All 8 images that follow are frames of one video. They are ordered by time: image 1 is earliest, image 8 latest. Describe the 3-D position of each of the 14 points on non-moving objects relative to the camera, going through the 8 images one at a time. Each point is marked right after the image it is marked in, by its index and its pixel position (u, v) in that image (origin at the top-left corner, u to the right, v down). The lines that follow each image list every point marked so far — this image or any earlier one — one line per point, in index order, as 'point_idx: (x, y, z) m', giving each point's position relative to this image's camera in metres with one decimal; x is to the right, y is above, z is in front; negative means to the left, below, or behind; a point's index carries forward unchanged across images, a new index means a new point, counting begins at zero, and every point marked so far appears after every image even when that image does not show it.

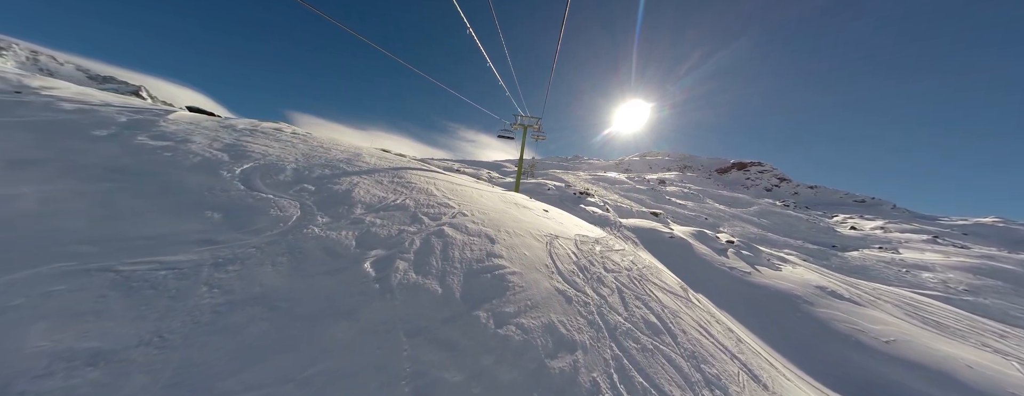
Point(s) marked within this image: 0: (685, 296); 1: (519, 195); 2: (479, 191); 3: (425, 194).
0: (+7.8, -4.4, +10.0) m
1: (+0.4, +0.1, +14.4) m
2: (-1.8, +0.4, +11.5) m
3: (-3.4, +0.2, +8.3) m
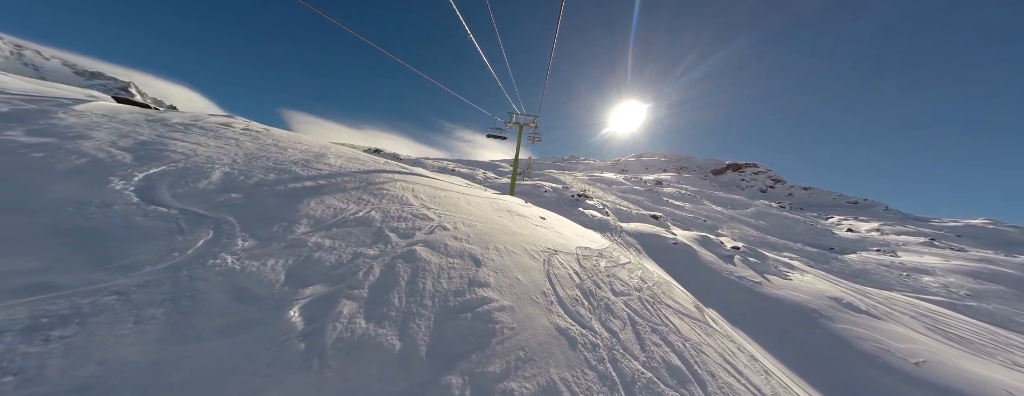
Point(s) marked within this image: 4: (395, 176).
0: (+7.5, -4.8, +8.7) m
1: (+0.1, -0.3, +13.1) m
2: (-2.1, +0.1, +10.1) m
3: (-3.6, -0.2, +6.9) m
4: (-4.7, +0.9, +8.8) m
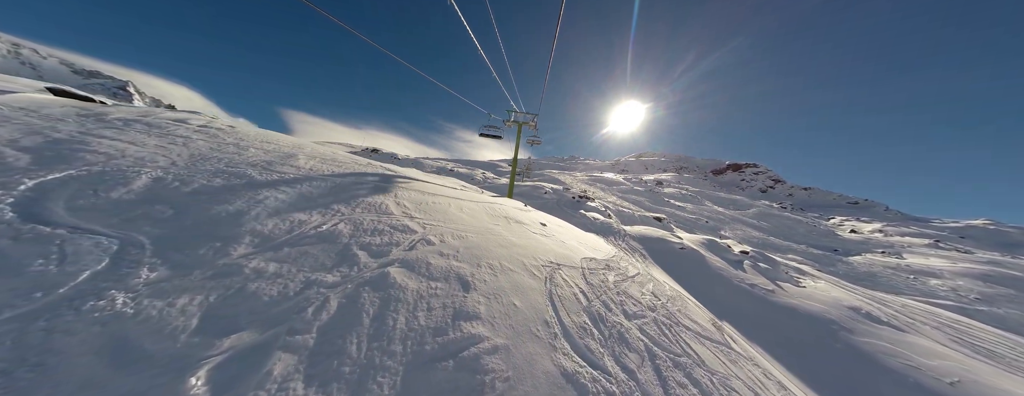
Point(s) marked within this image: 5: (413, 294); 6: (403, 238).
0: (+7.4, -5.0, +7.7) m
1: (0.0, -0.5, +12.1) m
2: (-2.2, -0.1, +9.1) m
3: (-3.7, -0.4, +5.9) m
4: (-4.8, +0.7, +7.8) m
5: (-1.9, -1.9, +4.3) m
6: (-2.7, -1.0, +5.5) m
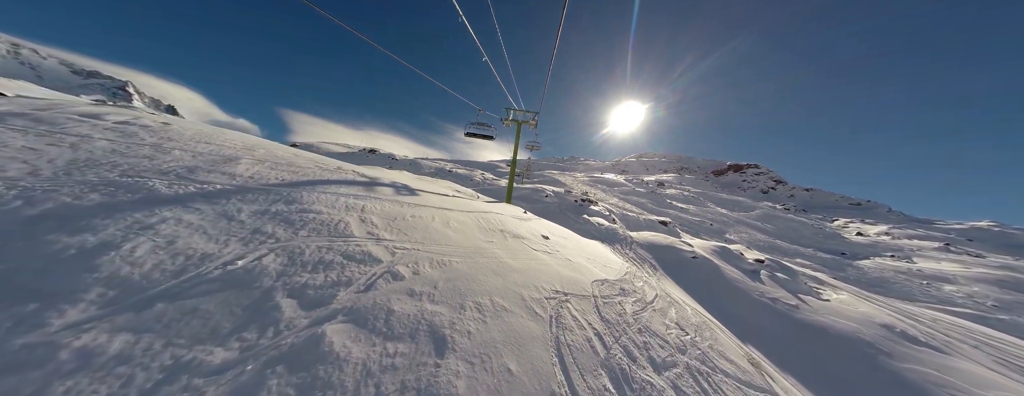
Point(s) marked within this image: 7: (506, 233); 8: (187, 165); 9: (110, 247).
0: (+7.3, -5.4, +6.3) m
1: (-0.1, -0.9, +10.6) m
2: (-2.3, -0.5, +7.7) m
3: (-3.8, -0.8, +4.5) m
4: (-4.9, +0.3, +6.4) m
5: (-2.0, -2.2, +2.9) m
6: (-2.8, -1.4, +4.1) m
7: (-0.2, -1.3, +8.2) m
8: (-7.2, +0.8, +4.9) m
9: (-5.5, -0.7, +3.1) m
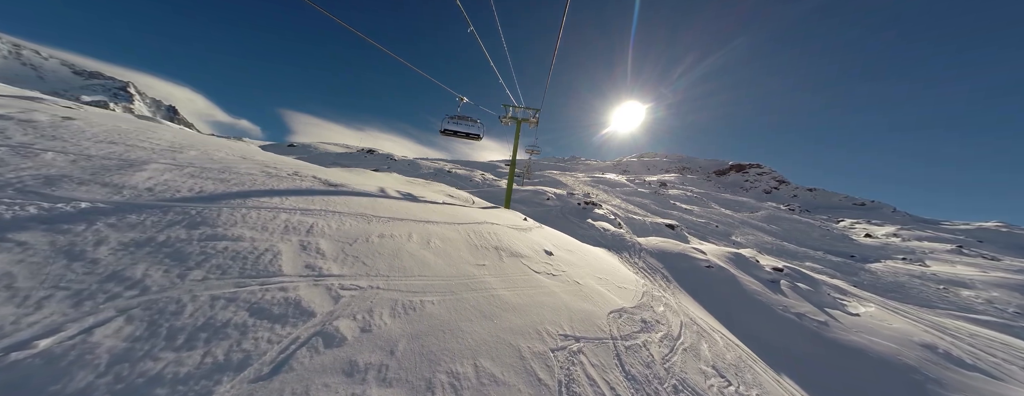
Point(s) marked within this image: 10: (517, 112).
0: (+7.2, -5.7, +4.9) m
1: (-0.2, -1.2, +9.3) m
2: (-2.4, -0.8, +6.3) m
3: (-3.9, -1.1, +3.1) m
4: (-5.0, 0.0, +5.0) m
5: (-2.1, -2.6, +1.5) m
6: (-2.9, -1.7, +2.7) m
7: (-0.3, -1.6, +6.8) m
8: (-7.3, +0.4, +3.5) m
9: (-5.6, -1.0, +1.7) m
10: (+0.3, +7.4, +19.0) m
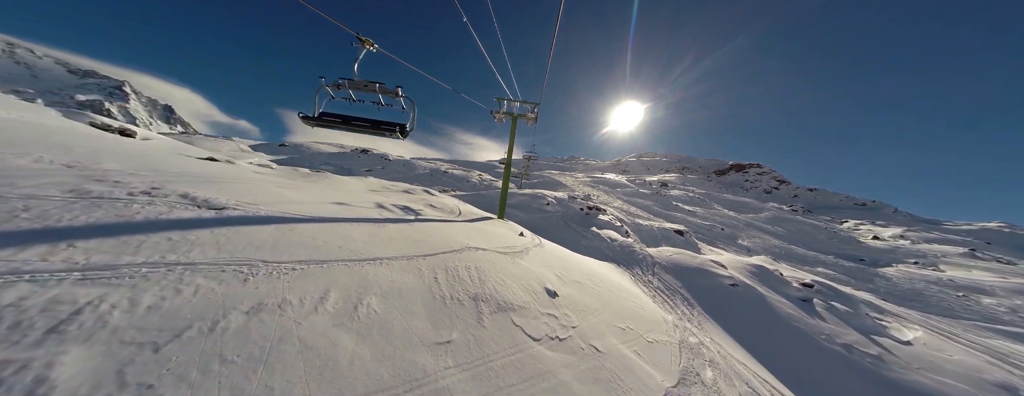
0: (+6.9, -6.3, +2.7) m
1: (-0.5, -1.7, +7.0) m
2: (-2.7, -1.4, +4.1) m
3: (-4.2, -1.6, +0.9) m
4: (-5.3, -0.6, +2.8) m
5: (-2.4, -3.1, -0.7) m
6: (-3.2, -2.2, +0.5) m
7: (-0.6, -2.2, +4.6) m
8: (-7.6, -0.1, +1.3) m
9: (-5.9, -1.6, -0.5) m
10: (0.0, +6.8, +16.7) m
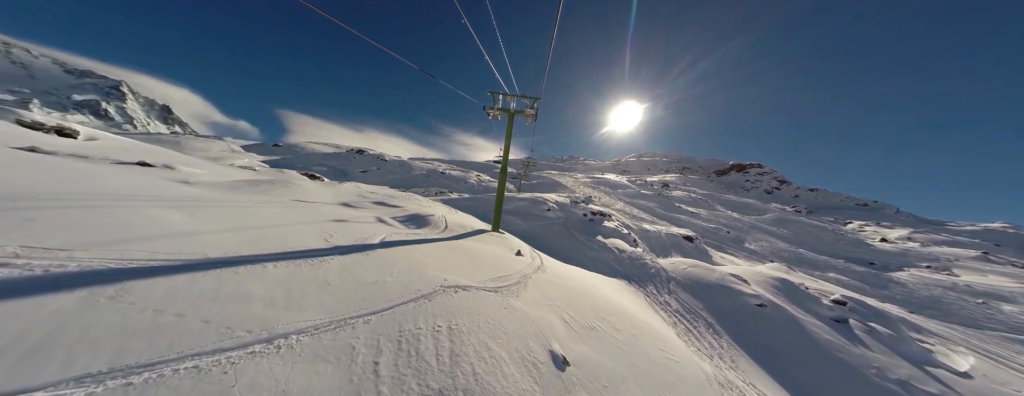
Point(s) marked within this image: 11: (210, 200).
0: (+6.8, -6.8, +0.9) m
1: (-0.7, -2.2, +5.2) m
2: (-2.9, -1.9, +2.3) m
3: (-4.4, -2.1, -0.9) m
4: (-5.5, -1.1, +1.0) m
5: (-2.5, -3.6, -2.5) m
6: (-3.4, -2.7, -1.3) m
7: (-0.8, -2.7, +2.8) m
8: (-7.8, -0.6, -0.5) m
9: (-6.1, -2.1, -2.3) m
10: (-0.2, +6.3, +14.9) m
11: (-8.9, 0.0, +6.5) m
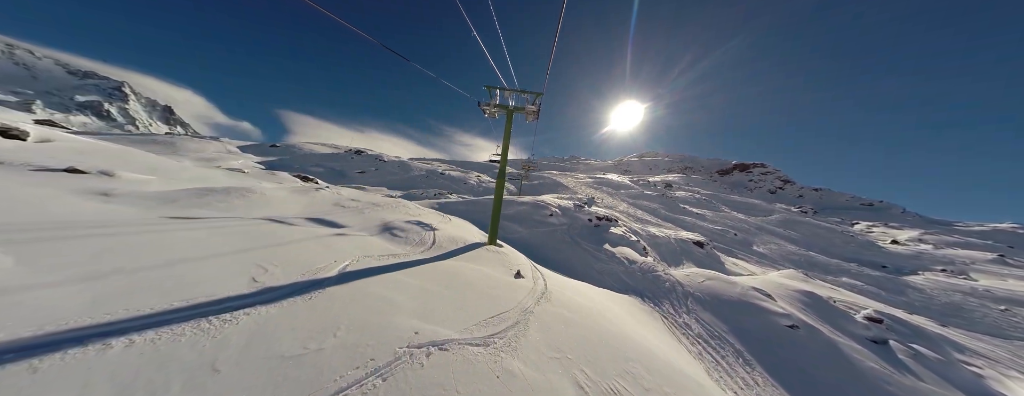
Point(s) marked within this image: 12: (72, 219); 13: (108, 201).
0: (+6.7, -7.1, -0.5) m
1: (-0.8, -2.6, +3.8) m
2: (-2.9, -2.3, +0.9) m
3: (-4.5, -2.5, -2.3) m
4: (-5.6, -1.5, -0.4) m
5: (-2.6, -4.0, -3.9) m
6: (-3.4, -3.1, -2.7) m
7: (-0.9, -3.1, +1.4) m
8: (-7.8, -1.1, -1.9) m
9: (-6.2, -2.5, -3.7) m
10: (-0.3, +5.9, +13.5) m
11: (-9.0, -0.5, +5.1) m
12: (-9.0, -0.5, +4.6) m
13: (-10.3, -0.1, +5.7) m
